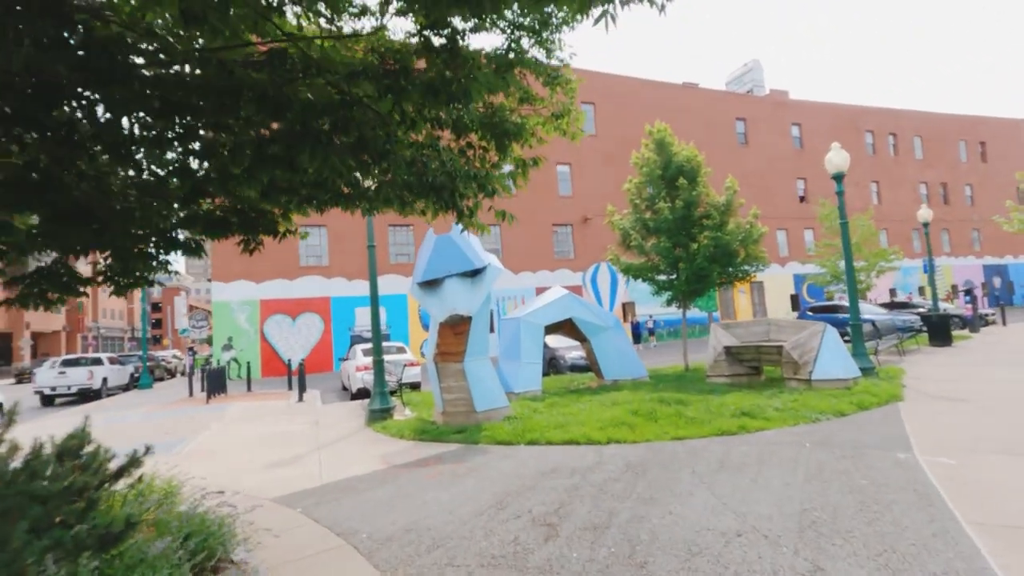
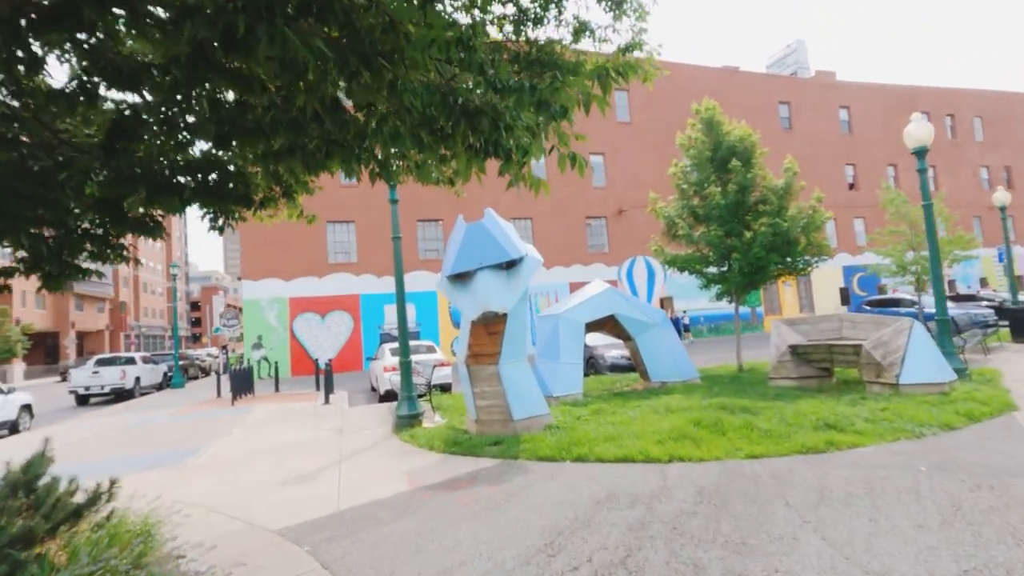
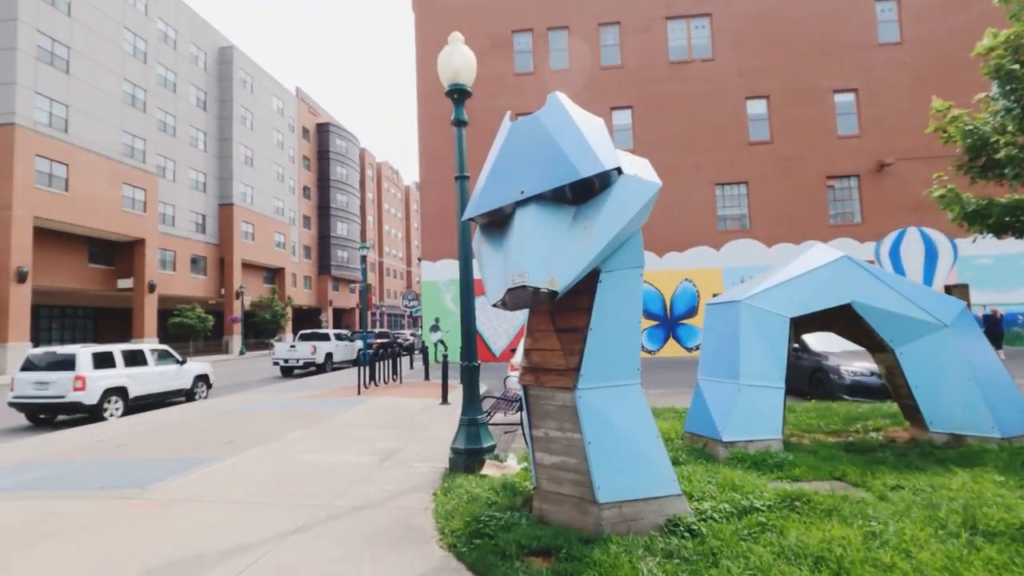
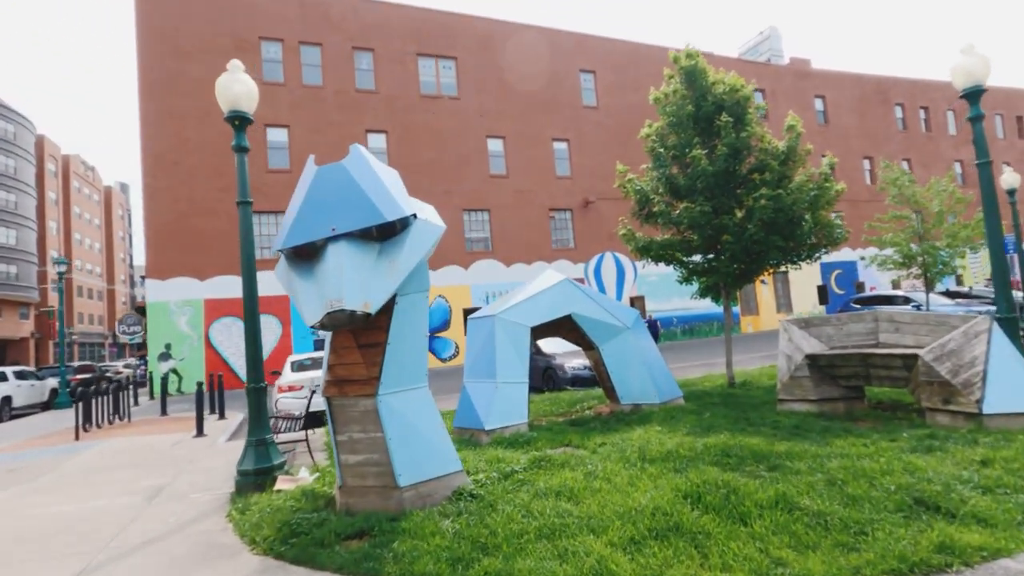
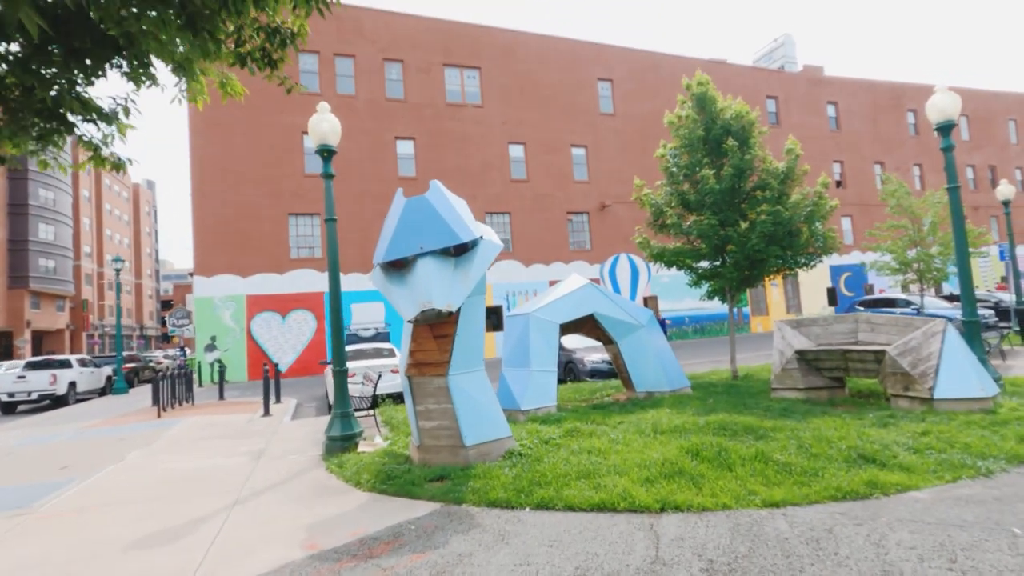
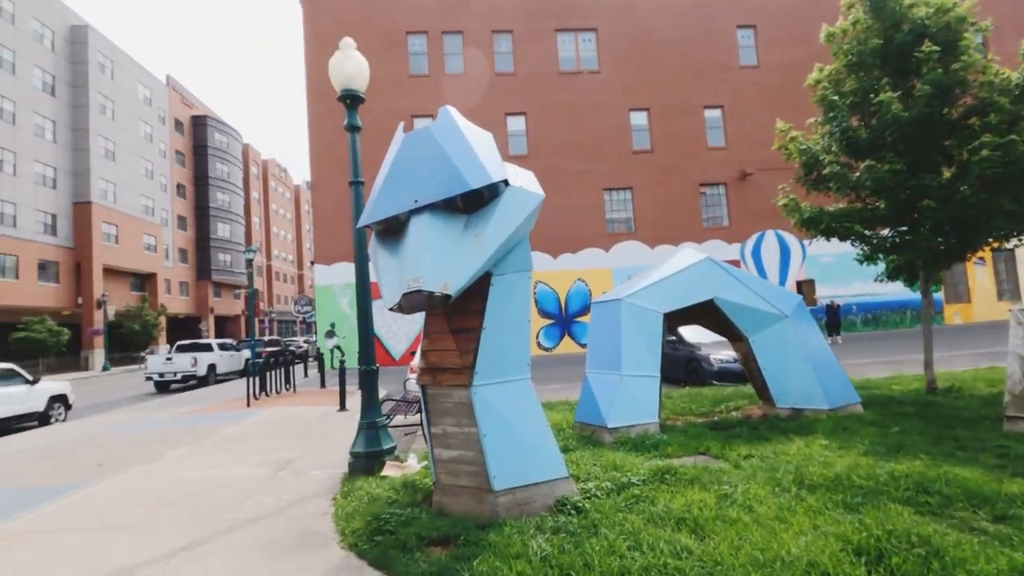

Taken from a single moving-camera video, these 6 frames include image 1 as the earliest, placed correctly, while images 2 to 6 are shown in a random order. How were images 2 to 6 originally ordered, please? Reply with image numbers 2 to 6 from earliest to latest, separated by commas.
2, 5, 4, 6, 3
